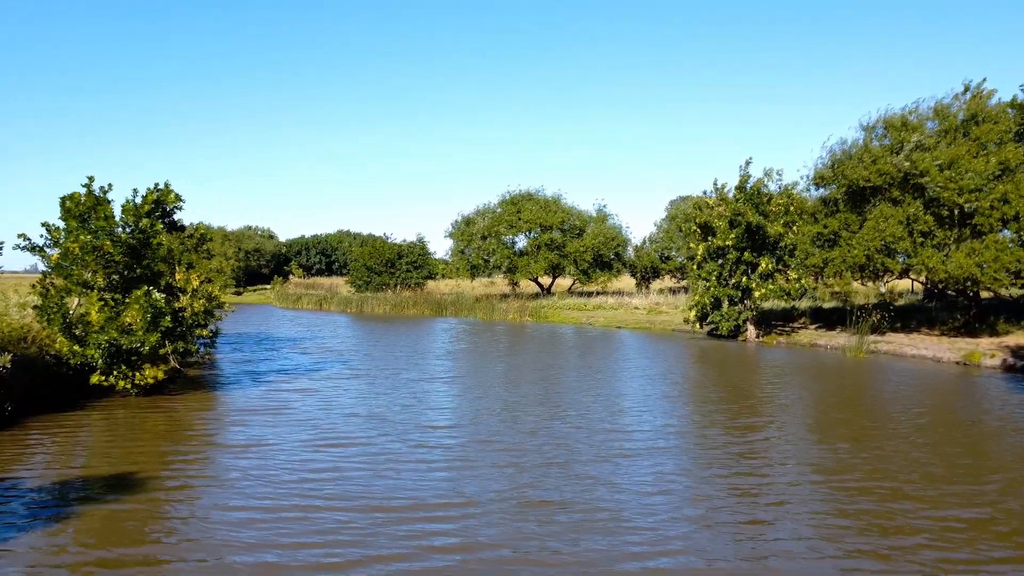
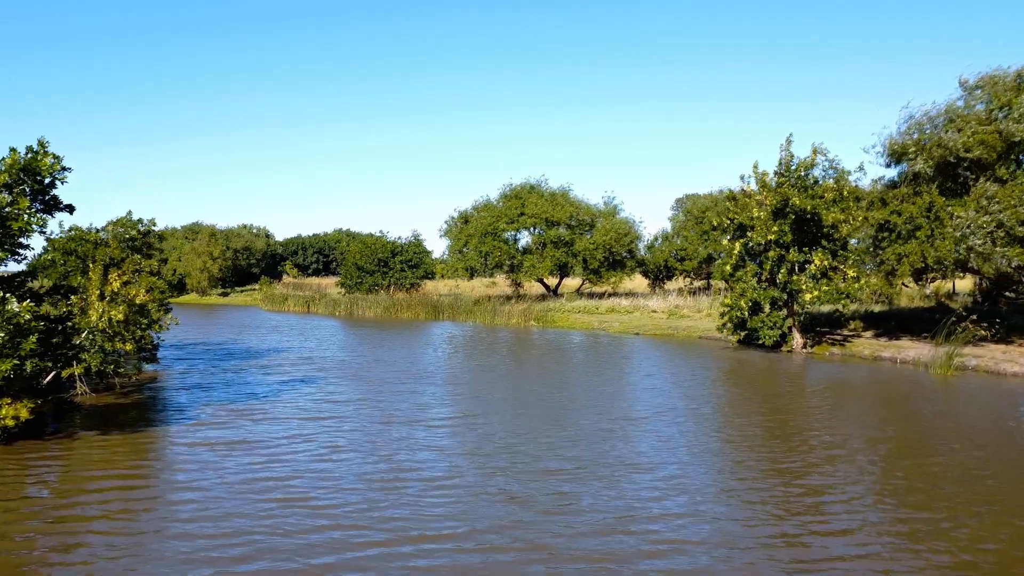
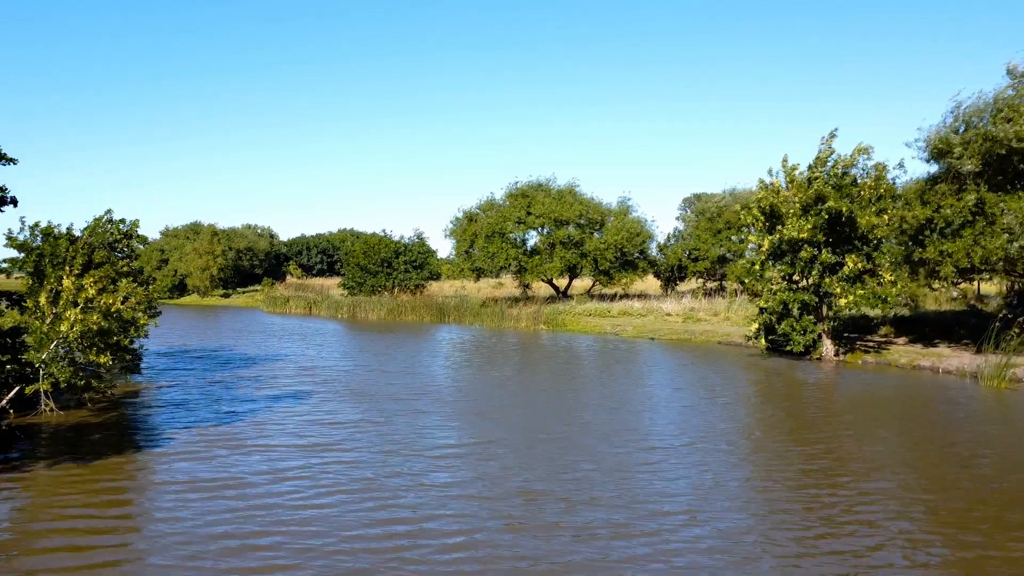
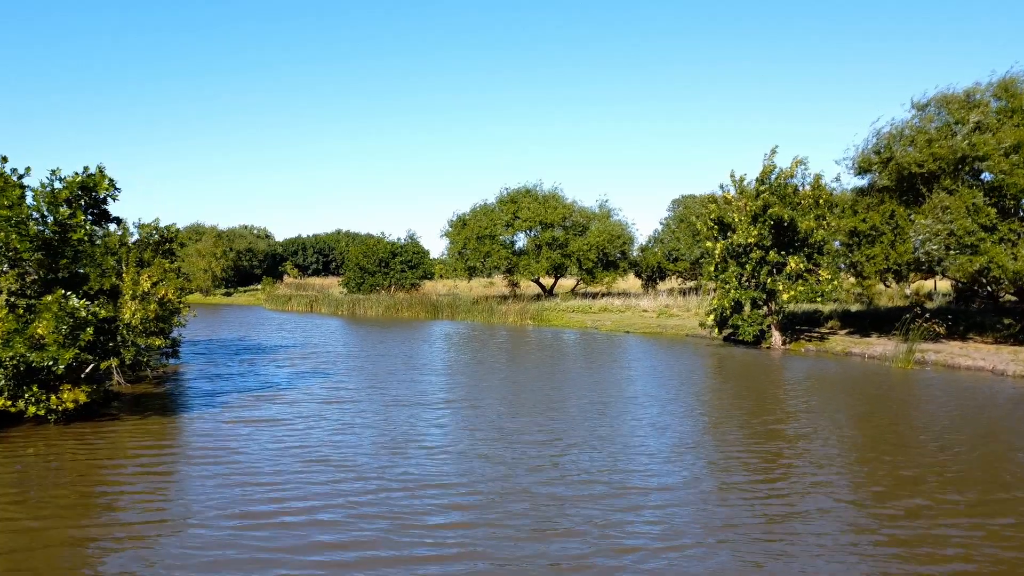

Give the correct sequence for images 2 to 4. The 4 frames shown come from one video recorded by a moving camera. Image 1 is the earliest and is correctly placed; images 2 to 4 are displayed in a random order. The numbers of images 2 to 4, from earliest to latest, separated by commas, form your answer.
4, 2, 3
